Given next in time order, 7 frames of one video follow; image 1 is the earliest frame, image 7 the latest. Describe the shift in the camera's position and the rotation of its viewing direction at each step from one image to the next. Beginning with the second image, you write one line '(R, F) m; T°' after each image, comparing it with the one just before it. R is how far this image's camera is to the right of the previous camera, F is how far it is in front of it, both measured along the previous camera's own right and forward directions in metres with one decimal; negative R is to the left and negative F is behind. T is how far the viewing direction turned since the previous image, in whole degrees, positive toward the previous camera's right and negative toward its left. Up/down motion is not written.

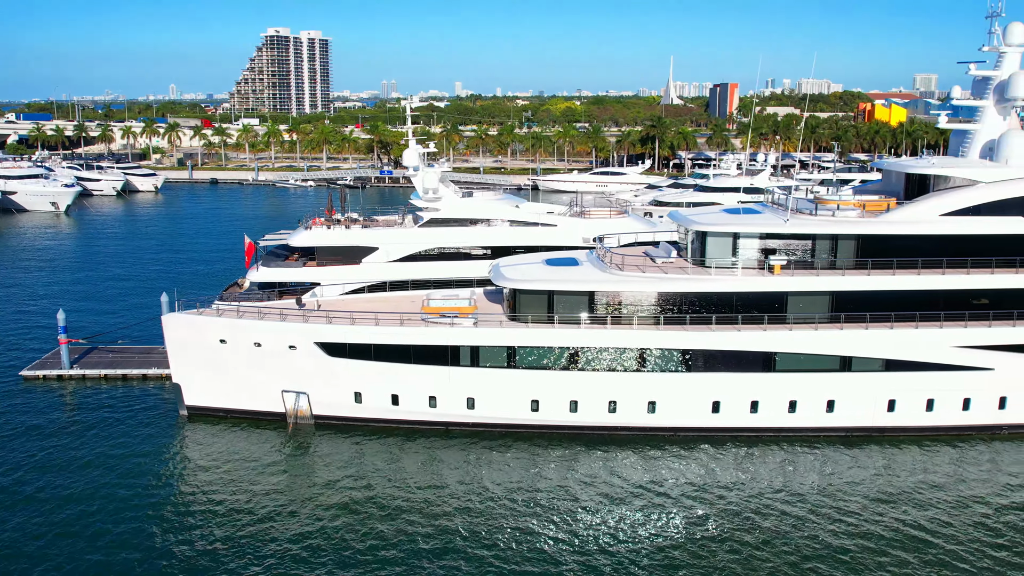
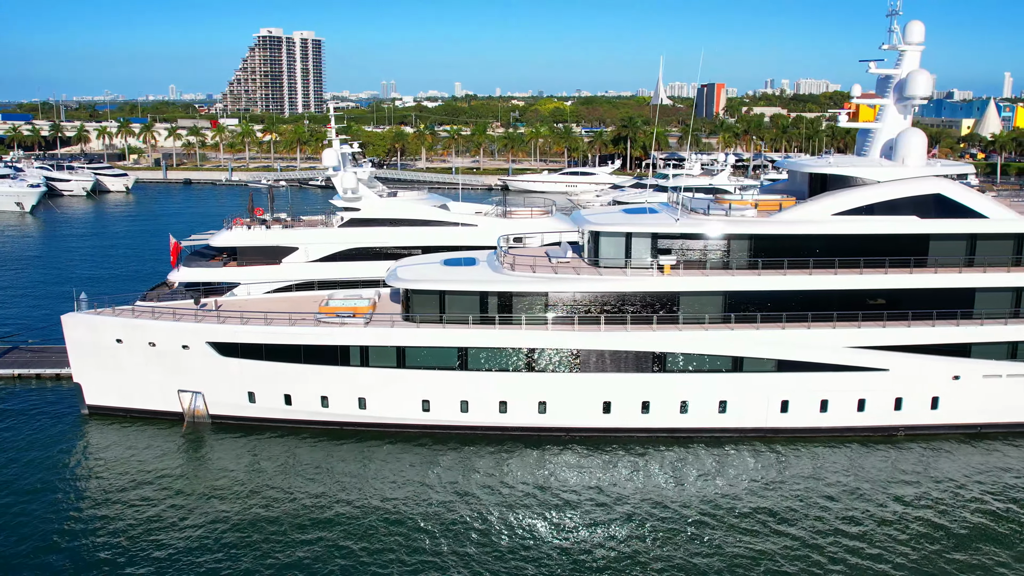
(+2.1, +0.1) m; -1°
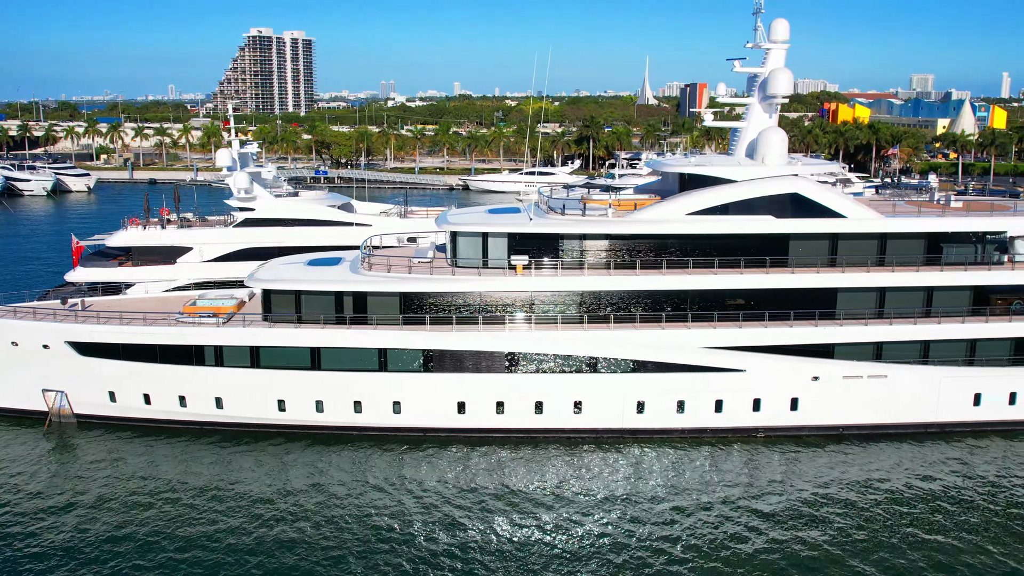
(+2.8, +0.1) m; -1°
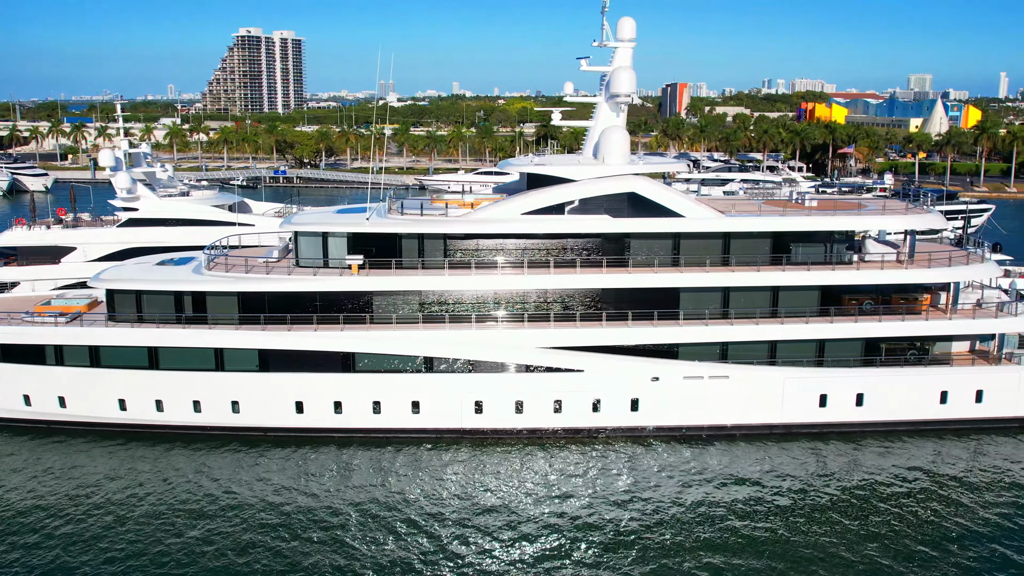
(+3.1, +0.1) m; -1°
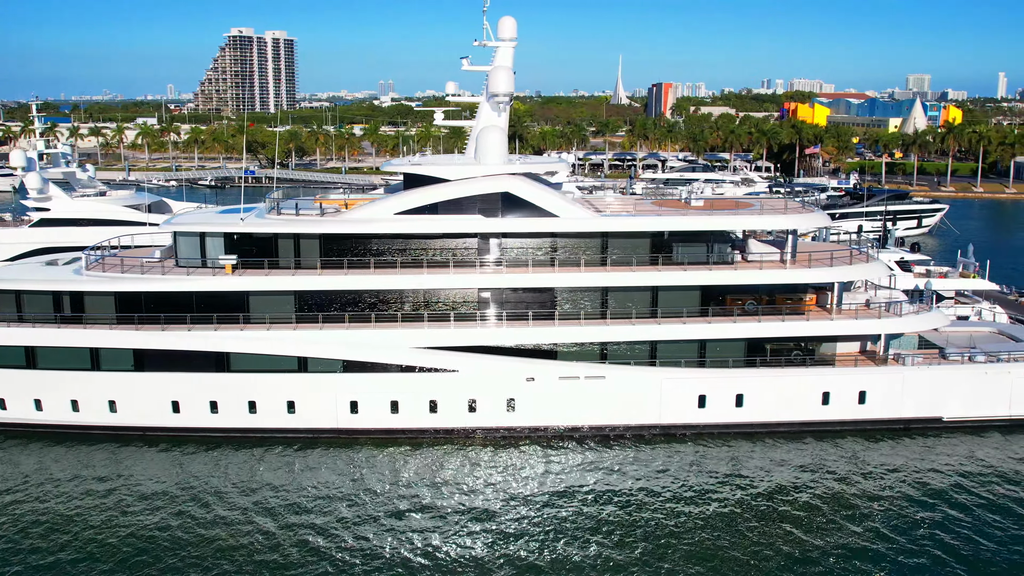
(+2.4, 0.0) m; -1°
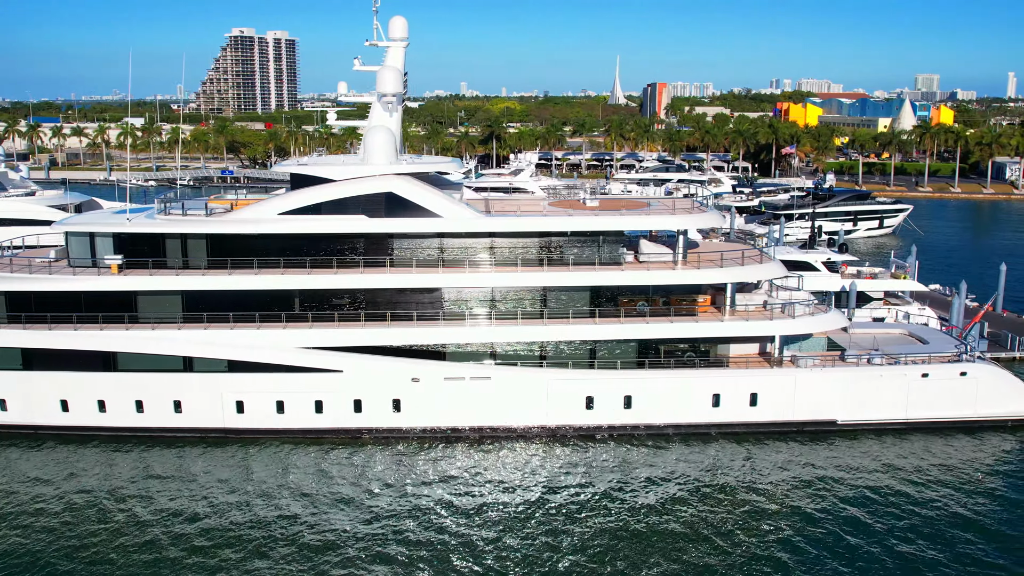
(+2.3, +0.1) m; -1°
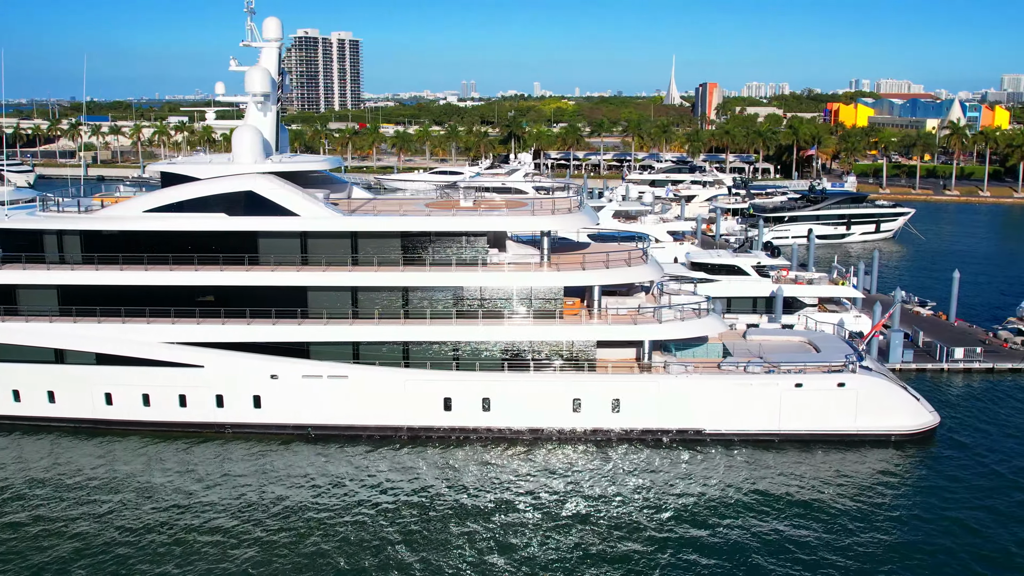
(+4.1, +0.3) m; -5°
